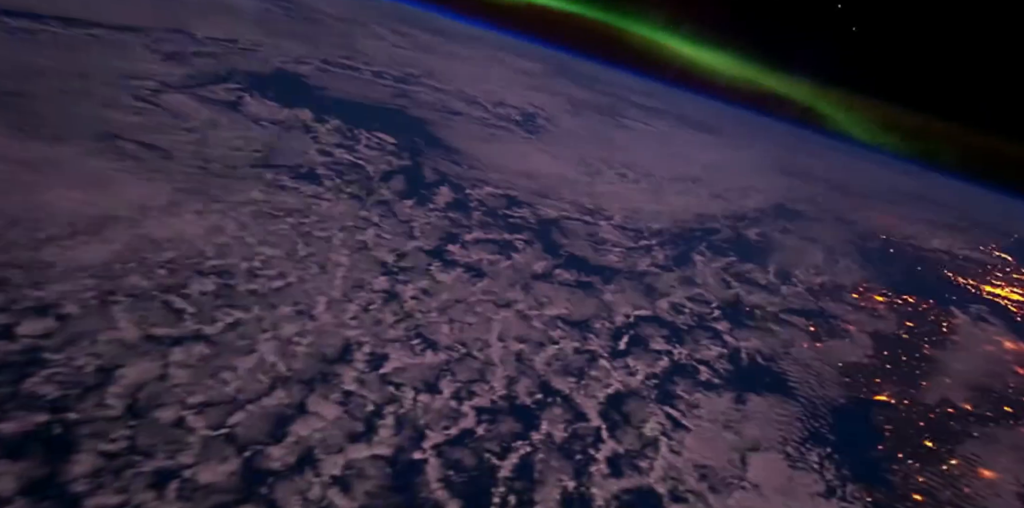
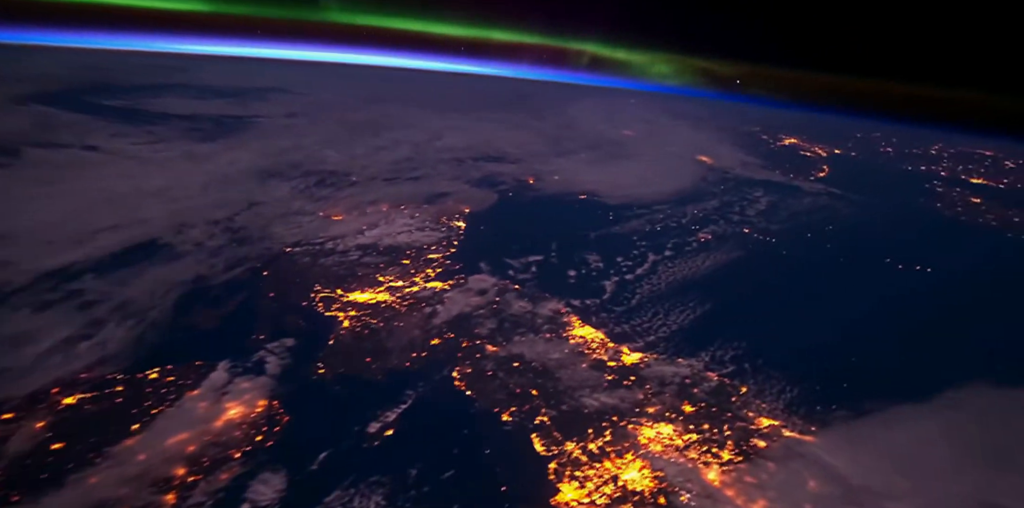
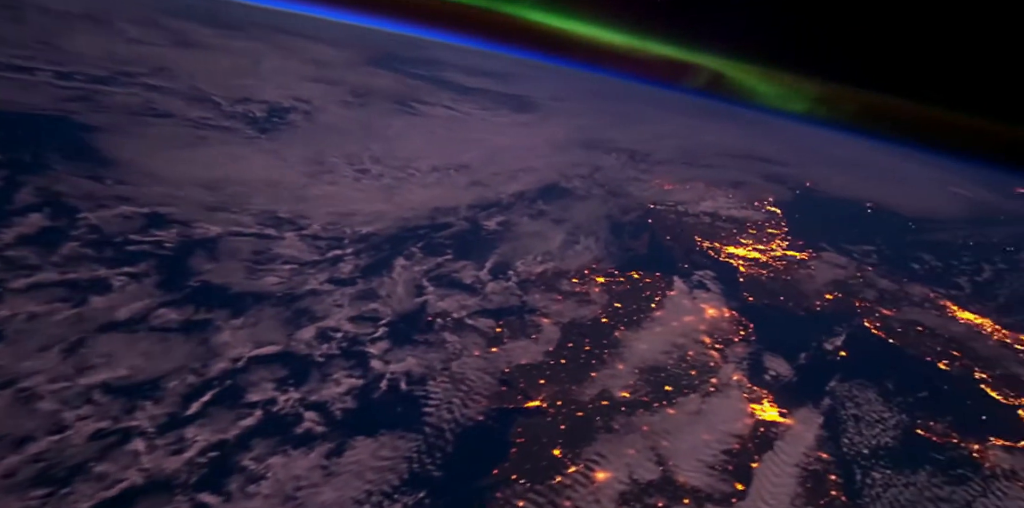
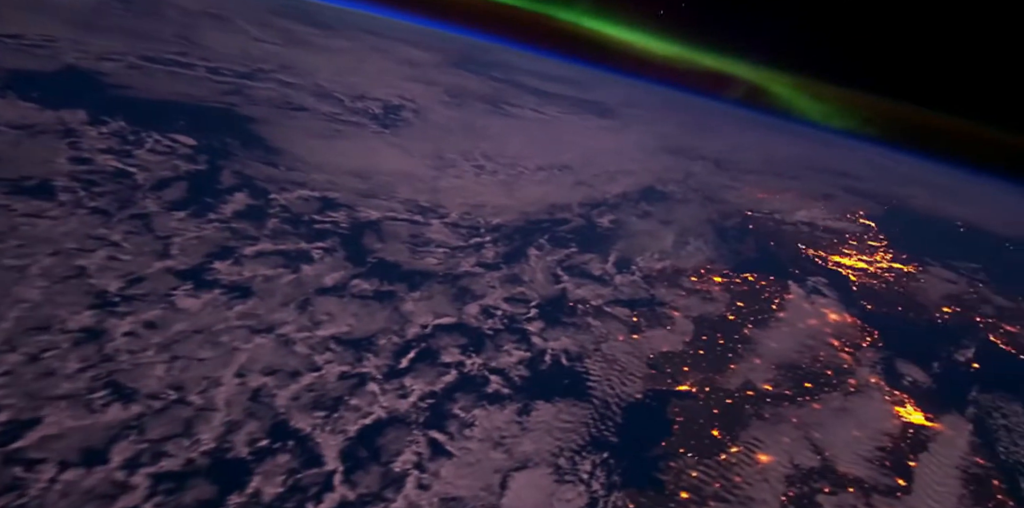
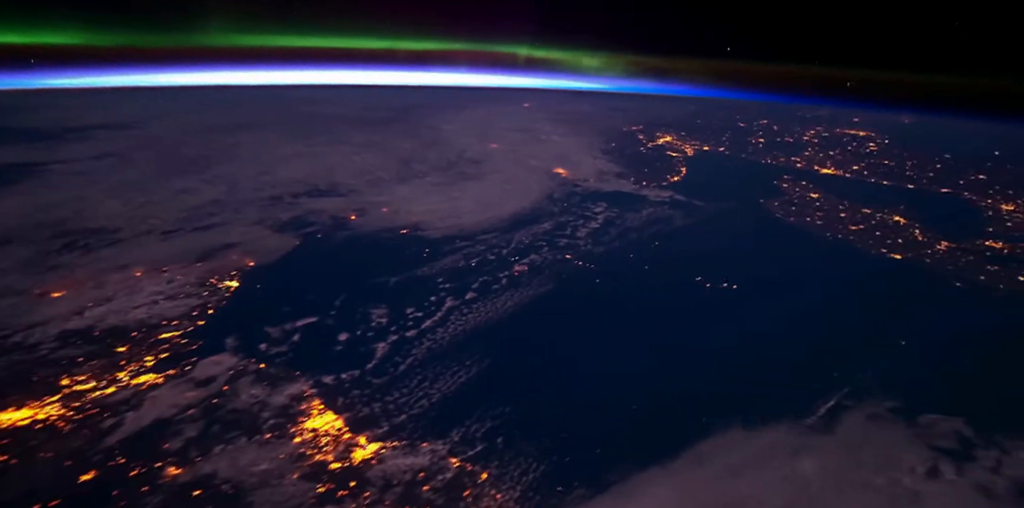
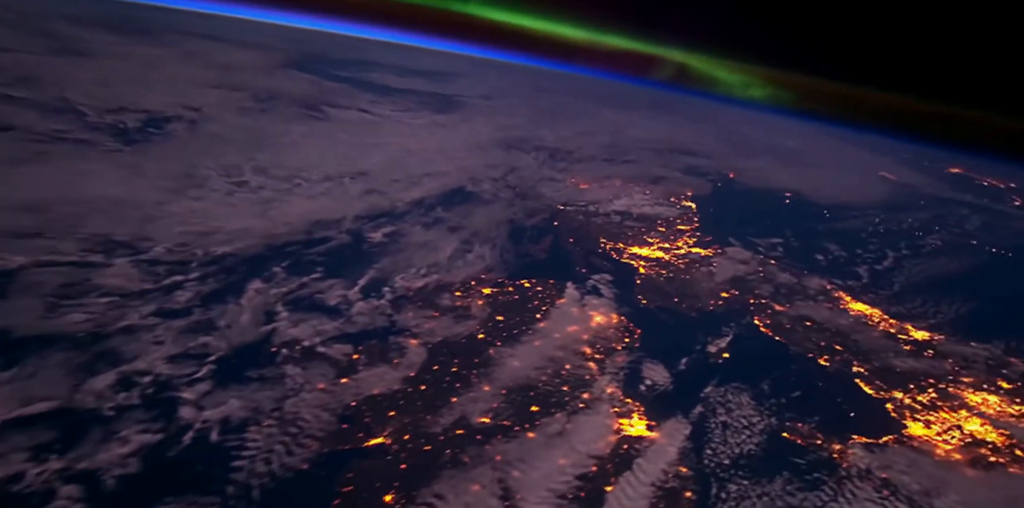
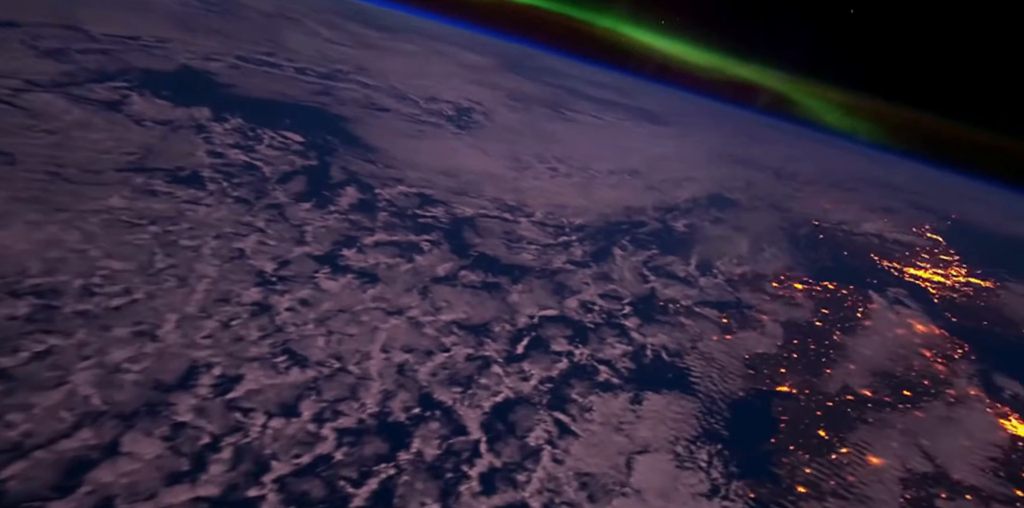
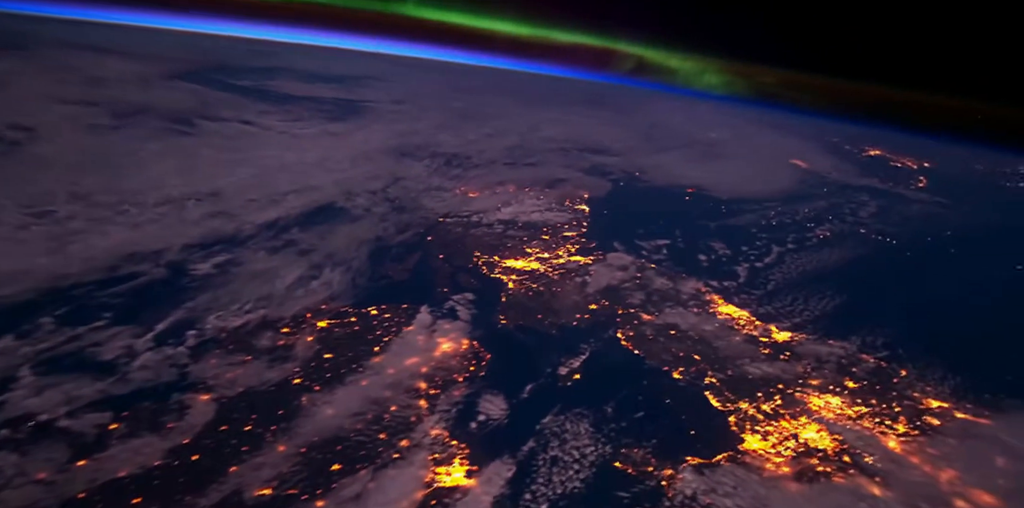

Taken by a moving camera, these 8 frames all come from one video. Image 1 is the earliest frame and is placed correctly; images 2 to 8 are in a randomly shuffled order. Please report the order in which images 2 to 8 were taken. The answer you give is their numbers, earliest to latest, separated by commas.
7, 4, 3, 6, 8, 2, 5
